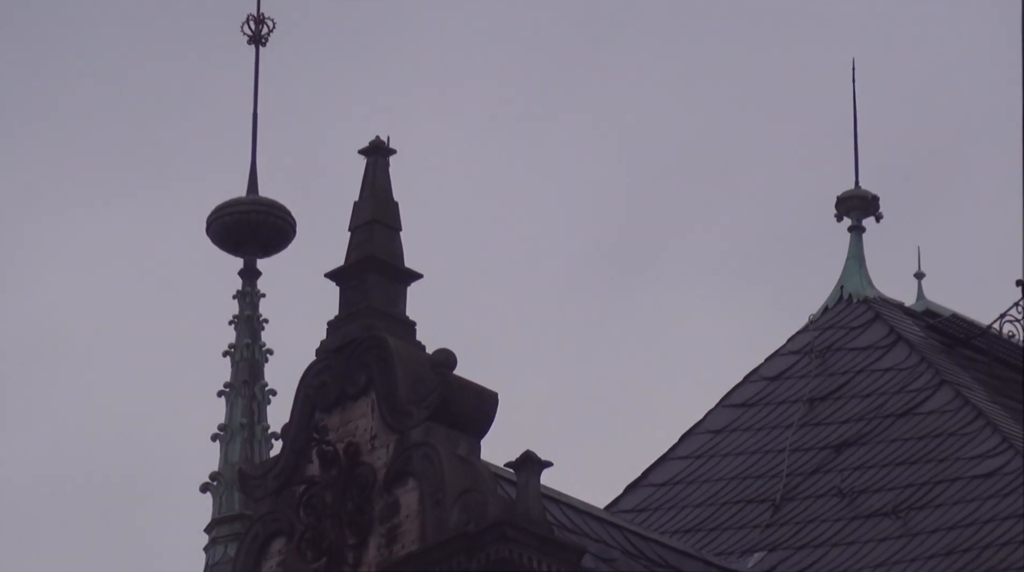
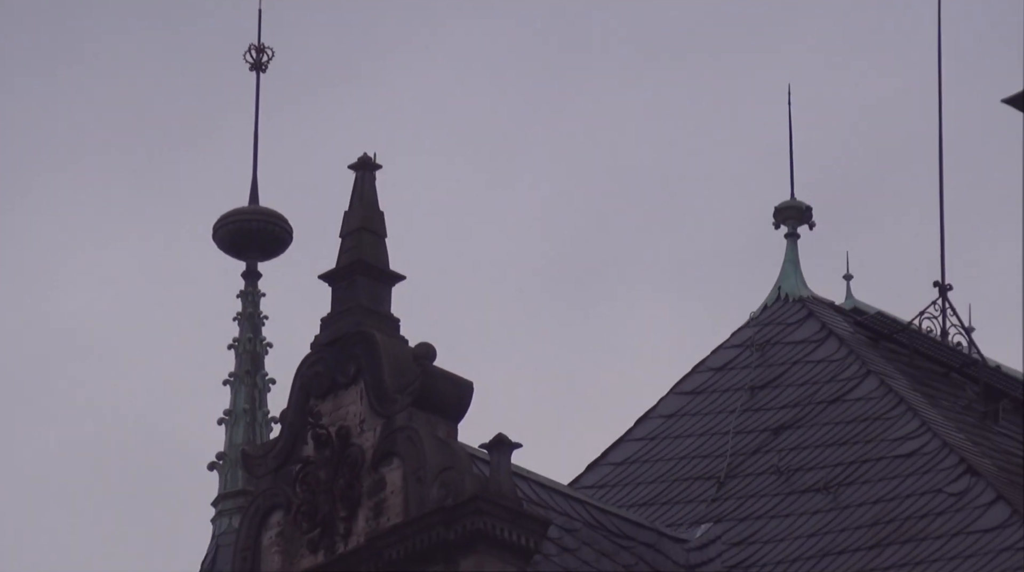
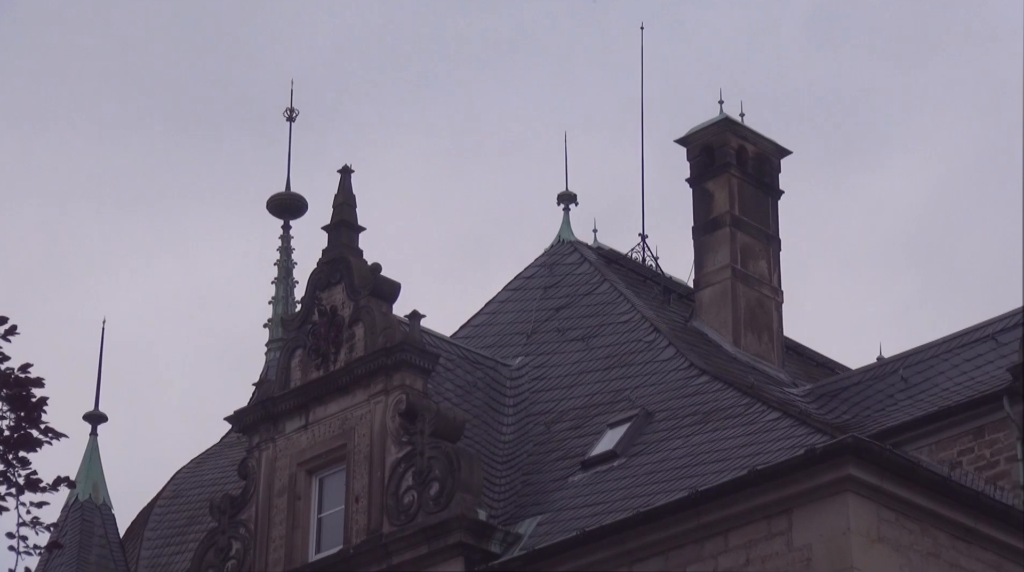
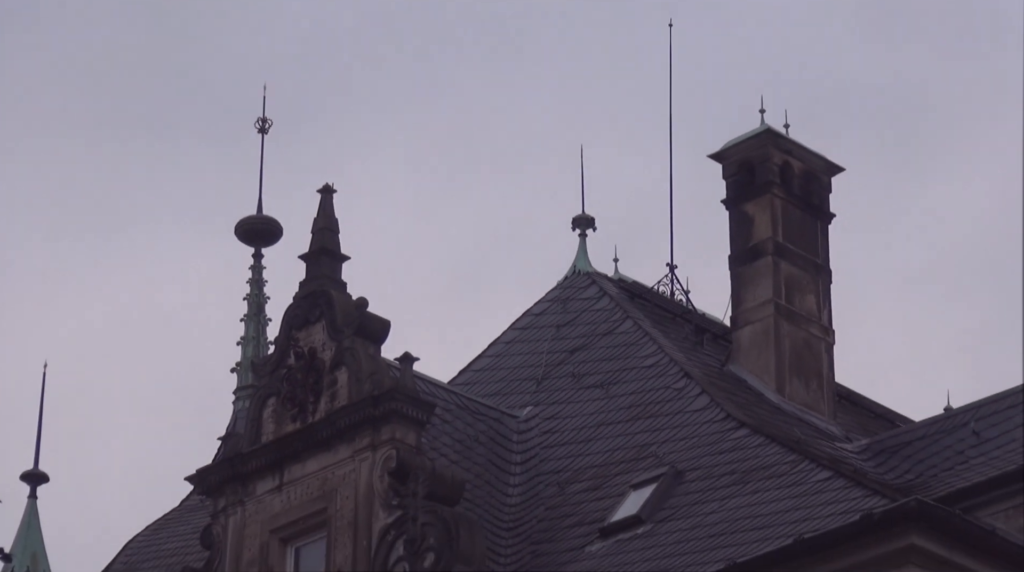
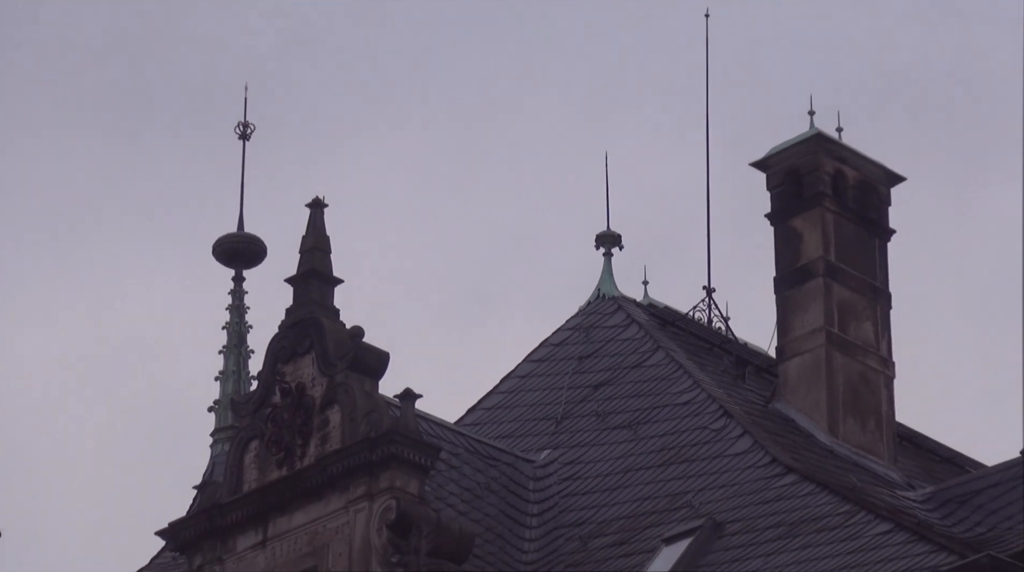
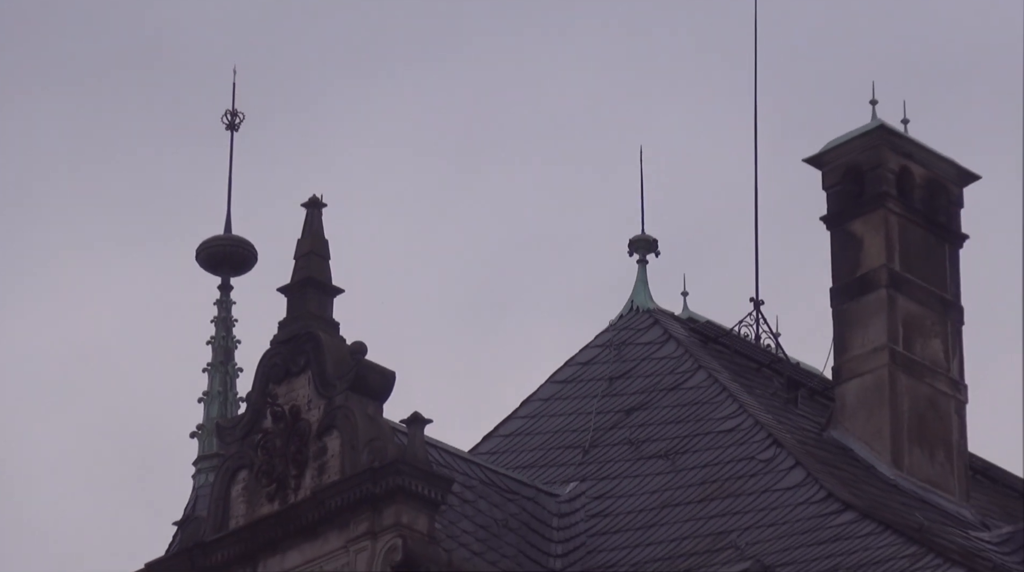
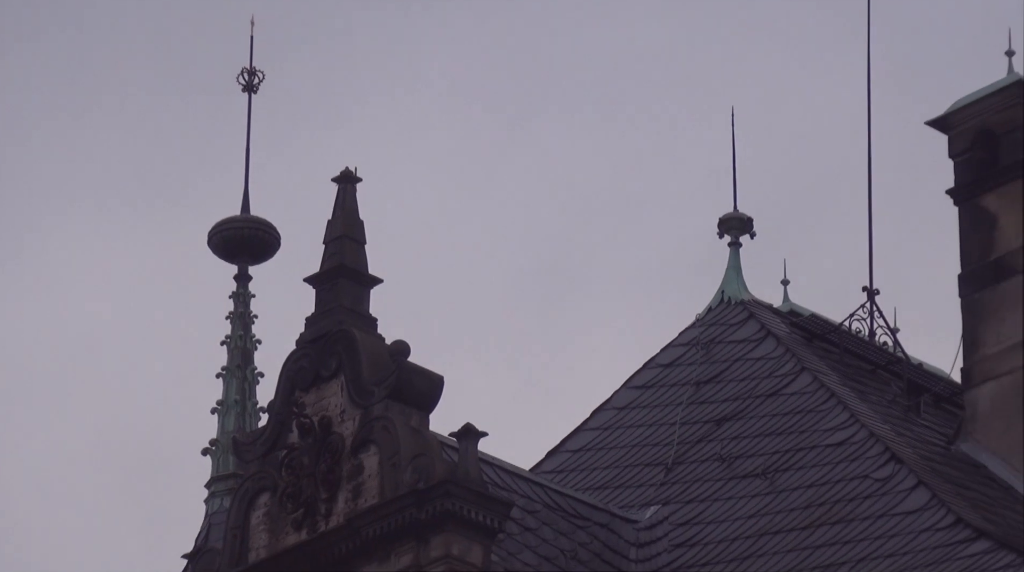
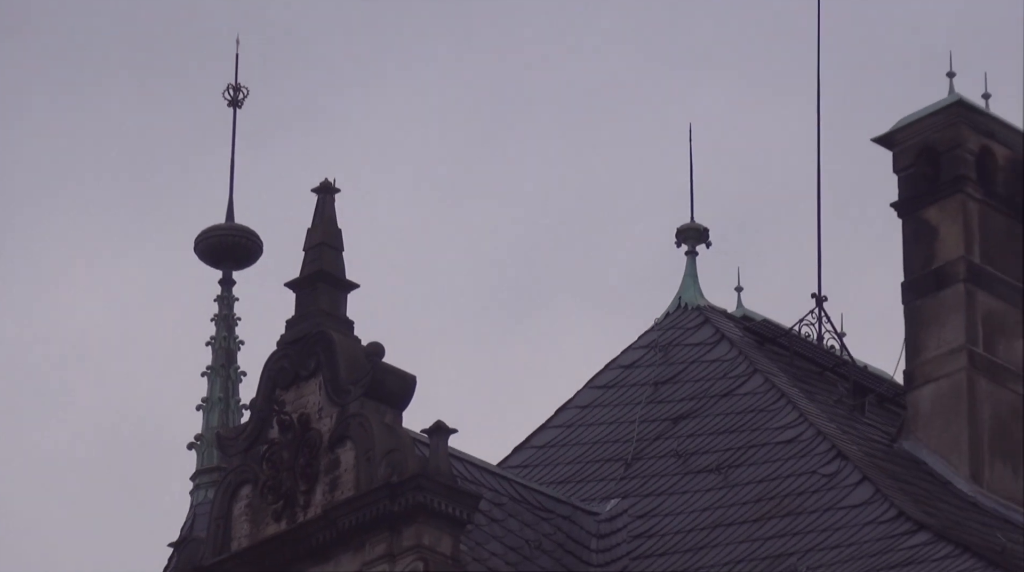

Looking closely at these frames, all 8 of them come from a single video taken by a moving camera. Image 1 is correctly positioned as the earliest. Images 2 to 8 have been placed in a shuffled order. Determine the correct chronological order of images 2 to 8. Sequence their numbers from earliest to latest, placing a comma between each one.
2, 7, 8, 6, 5, 4, 3
